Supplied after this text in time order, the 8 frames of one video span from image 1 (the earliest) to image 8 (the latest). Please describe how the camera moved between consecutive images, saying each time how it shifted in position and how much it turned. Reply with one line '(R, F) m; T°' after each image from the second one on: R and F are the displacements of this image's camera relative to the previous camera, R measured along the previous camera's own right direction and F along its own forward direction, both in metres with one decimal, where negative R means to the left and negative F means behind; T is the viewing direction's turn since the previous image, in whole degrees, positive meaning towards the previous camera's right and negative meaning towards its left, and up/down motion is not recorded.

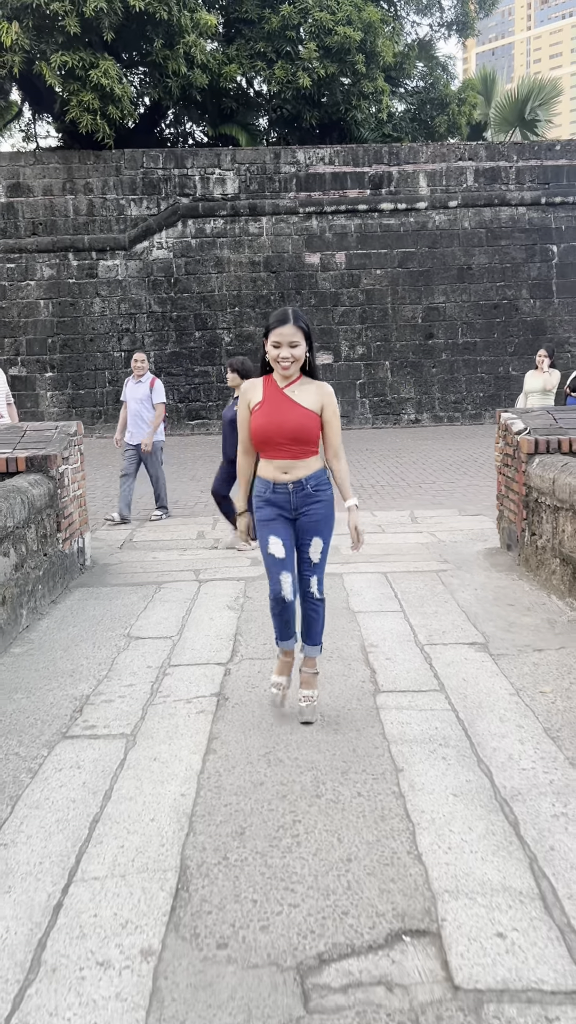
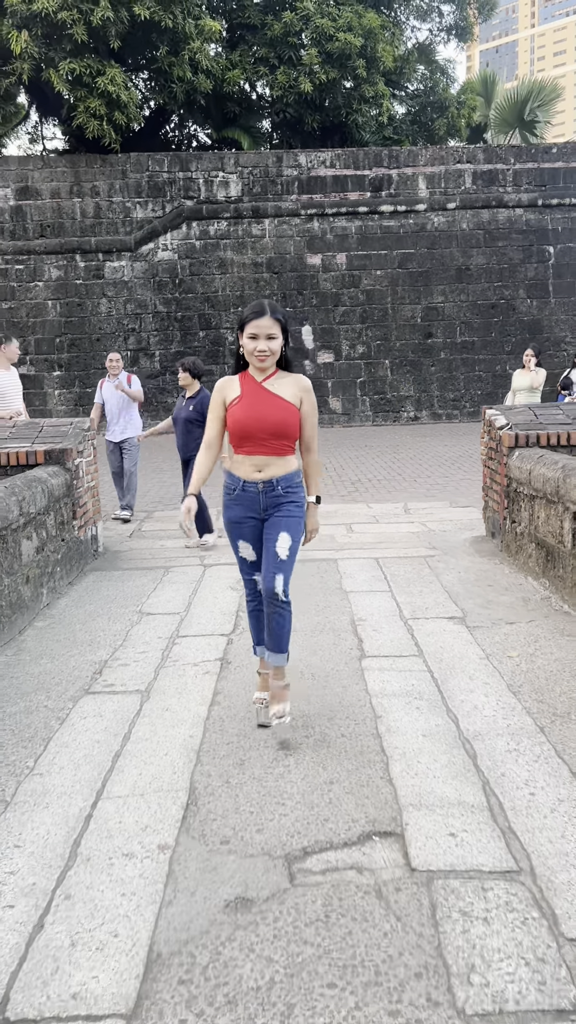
(0.0, -0.4) m; 0°
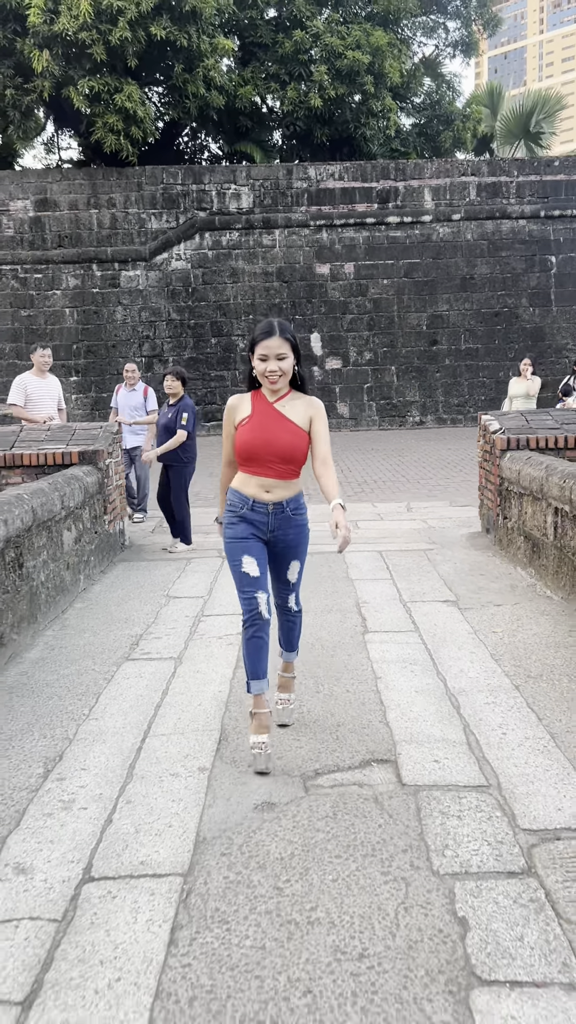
(0.0, -0.6) m; -1°
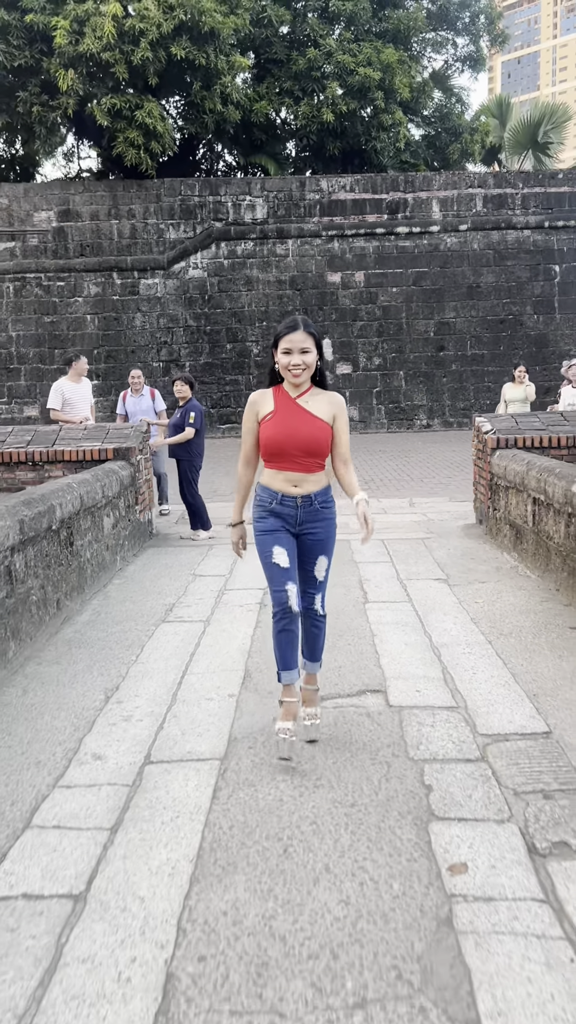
(0.0, -0.7) m; -1°
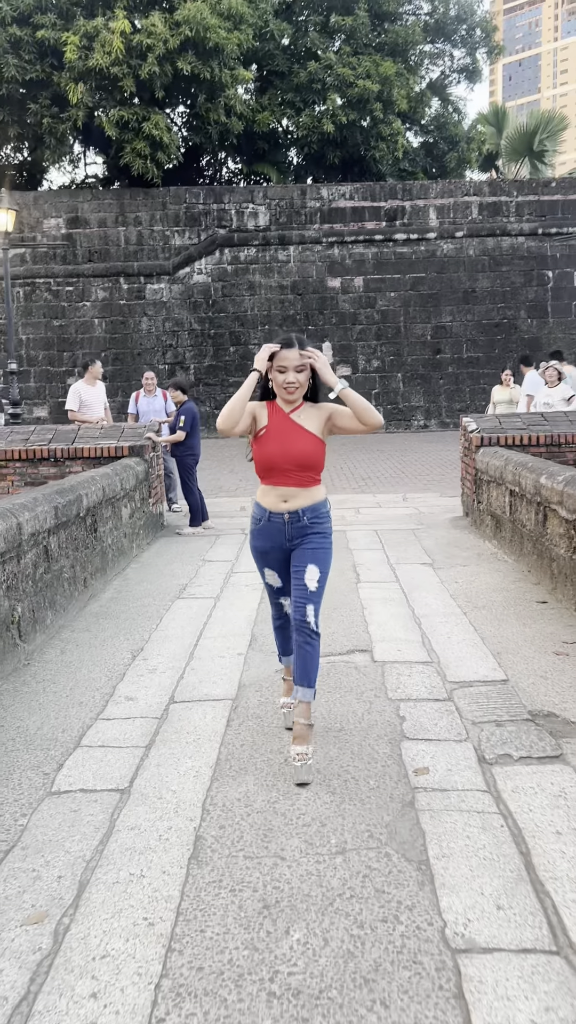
(0.0, -0.6) m; 0°
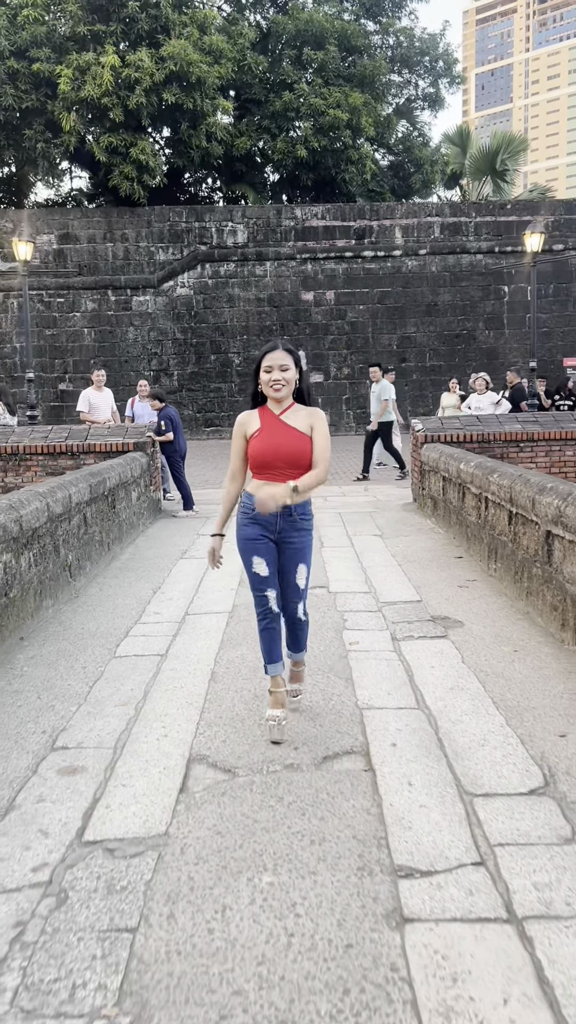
(0.0, -1.6) m; +2°
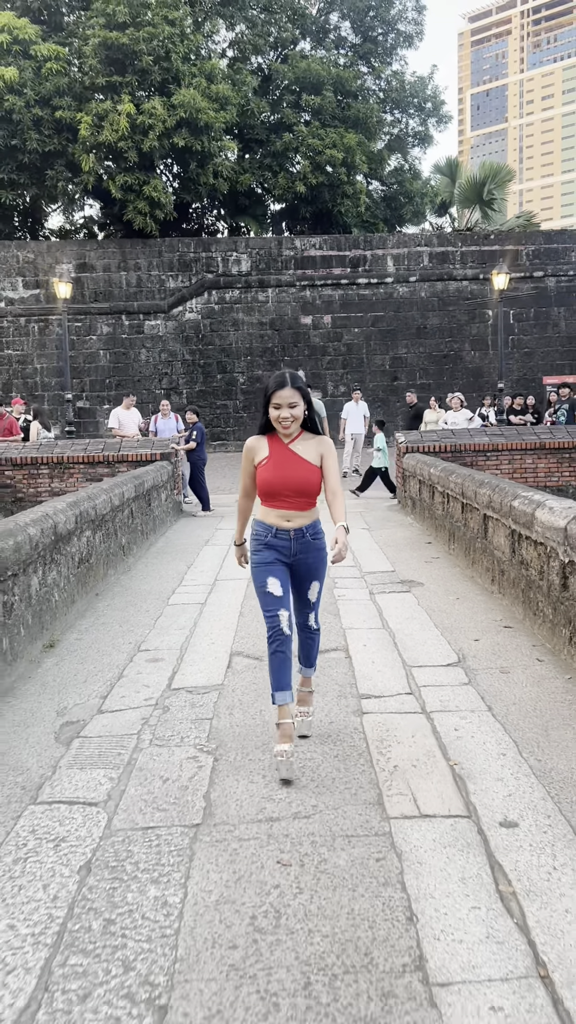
(0.0, -1.7) m; 0°
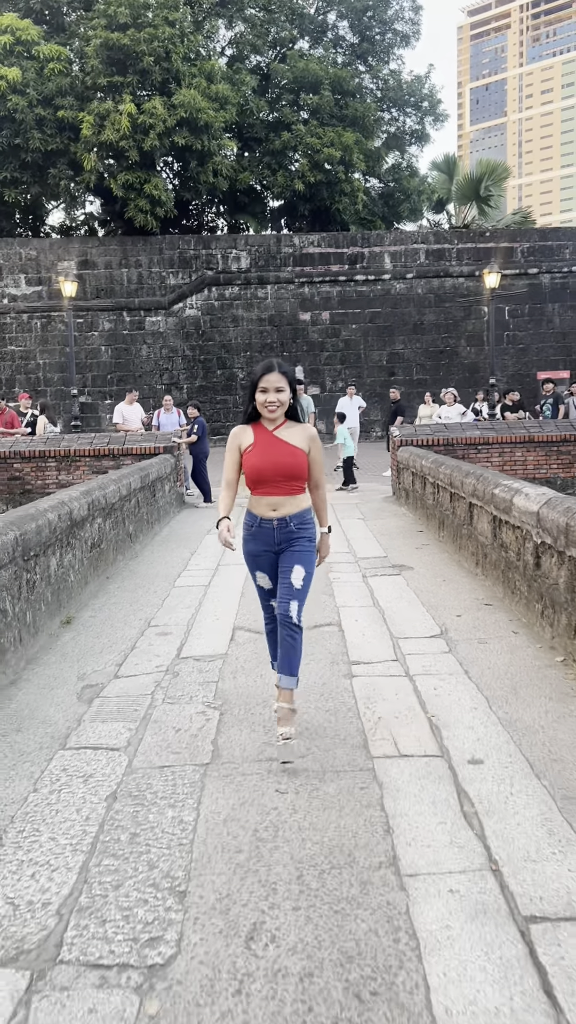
(0.0, -0.4) m; 0°
